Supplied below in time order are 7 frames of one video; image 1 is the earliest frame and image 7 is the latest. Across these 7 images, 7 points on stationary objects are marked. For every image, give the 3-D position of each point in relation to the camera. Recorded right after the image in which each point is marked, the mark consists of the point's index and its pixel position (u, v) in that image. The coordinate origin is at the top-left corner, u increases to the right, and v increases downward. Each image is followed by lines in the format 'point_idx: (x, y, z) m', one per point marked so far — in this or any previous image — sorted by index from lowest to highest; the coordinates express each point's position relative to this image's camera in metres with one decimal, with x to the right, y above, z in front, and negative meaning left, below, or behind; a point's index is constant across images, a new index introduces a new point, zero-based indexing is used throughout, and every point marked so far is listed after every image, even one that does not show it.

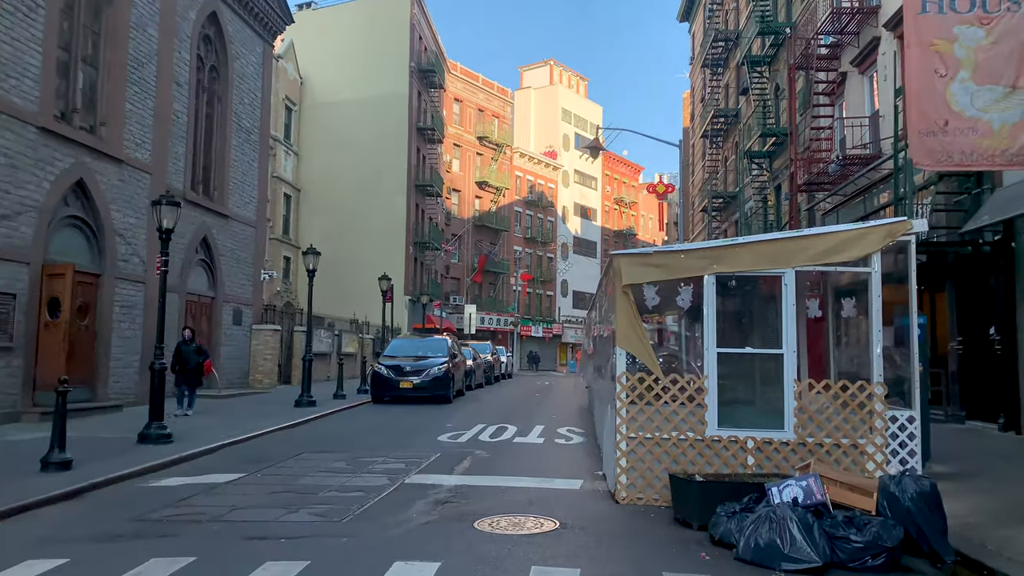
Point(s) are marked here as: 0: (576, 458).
0: (+0.9, -2.3, +10.9) m
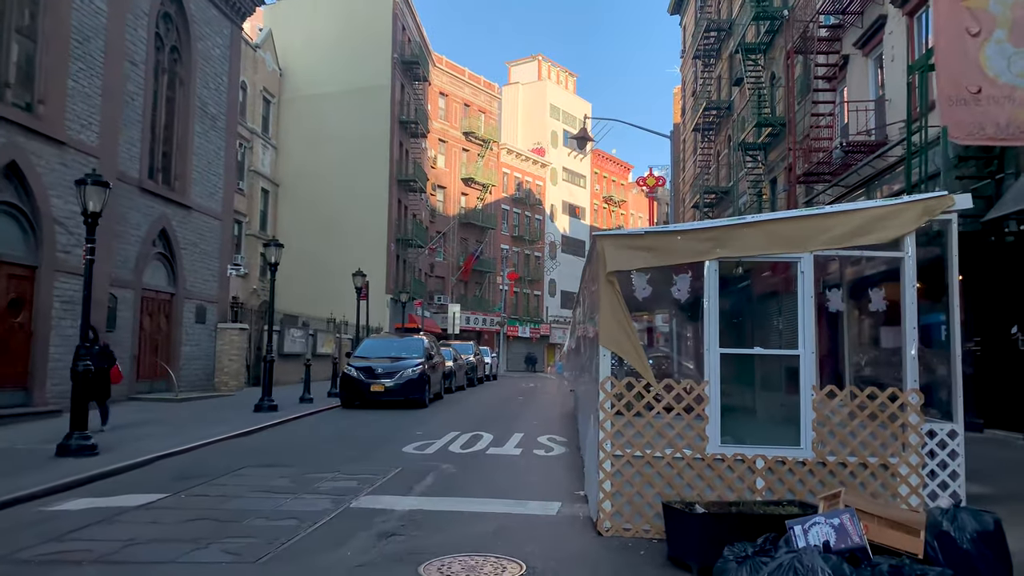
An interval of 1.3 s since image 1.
0: (+0.5, -2.2, +9.6) m
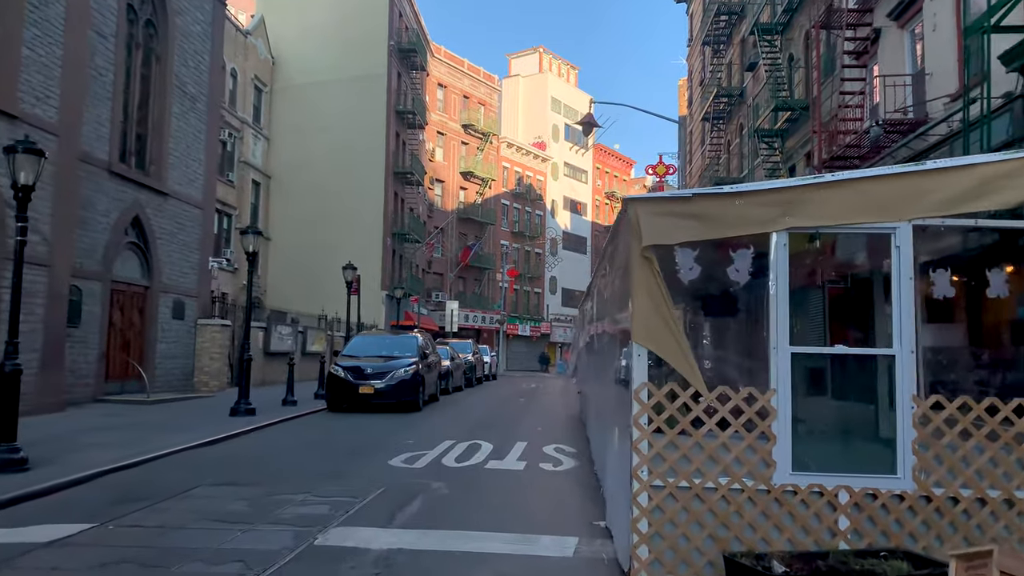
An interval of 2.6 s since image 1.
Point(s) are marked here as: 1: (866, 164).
0: (+0.6, -2.1, +8.2) m
1: (+7.4, +2.6, +16.6) m
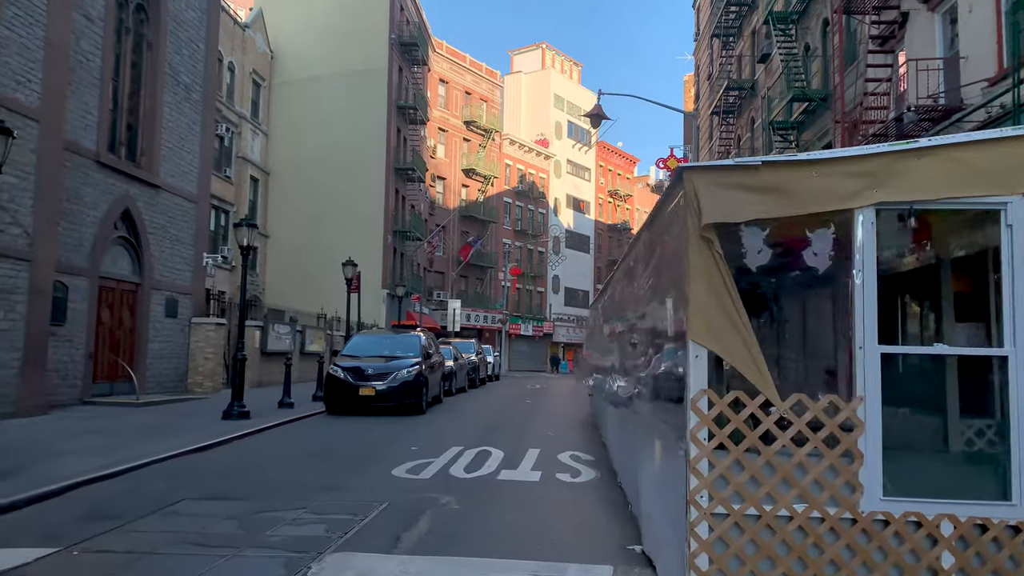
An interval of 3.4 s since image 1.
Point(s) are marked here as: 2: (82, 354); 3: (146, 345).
0: (+0.7, -2.0, +7.3) m
1: (+7.6, +2.7, +15.8) m
2: (-8.4, -1.3, +15.6) m
3: (-8.3, -1.3, +18.1) m
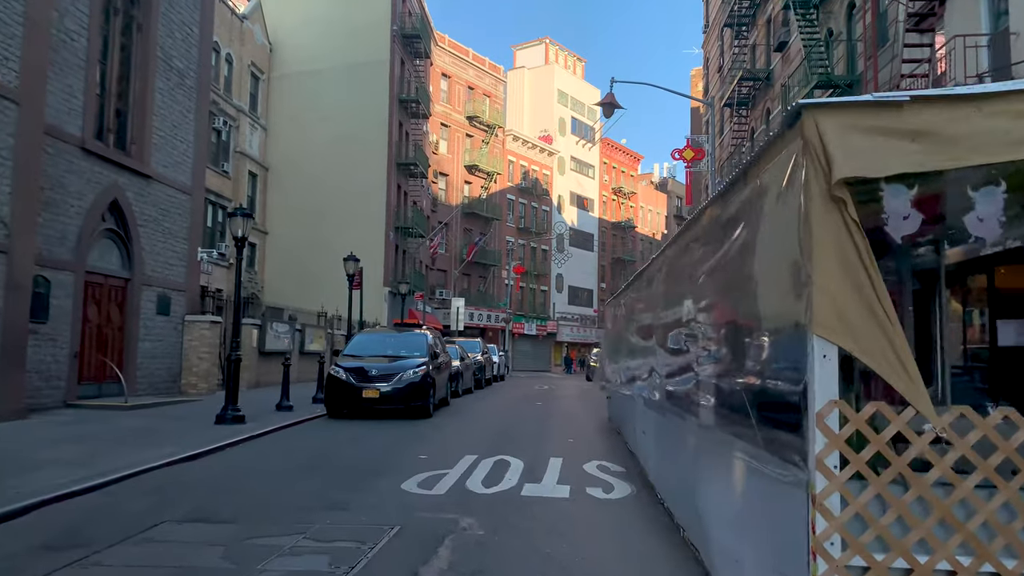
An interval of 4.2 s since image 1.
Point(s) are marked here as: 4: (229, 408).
0: (+1.0, -2.0, +6.4) m
1: (+7.8, +2.8, +14.8) m
2: (-8.2, -1.2, +14.6) m
3: (-8.1, -1.2, +17.1) m
4: (-4.7, -2.0, +13.1) m
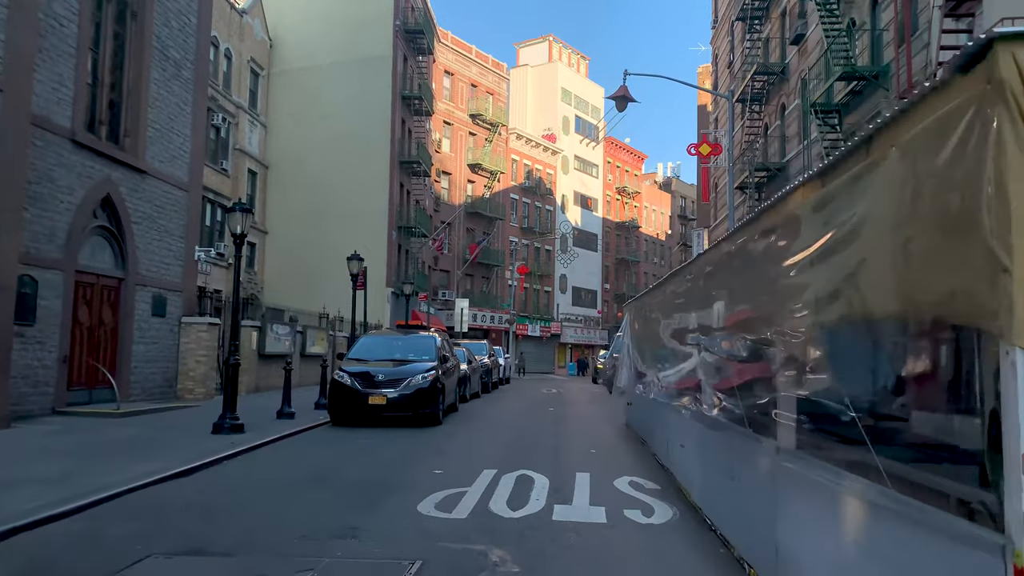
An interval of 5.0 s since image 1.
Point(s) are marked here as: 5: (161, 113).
0: (+1.2, -2.0, +5.6) m
1: (+8.1, +2.8, +14.0) m
2: (-7.9, -1.2, +13.8) m
3: (-7.8, -1.2, +16.3) m
4: (-4.4, -2.0, +12.3) m
5: (-7.7, +3.8, +17.4) m
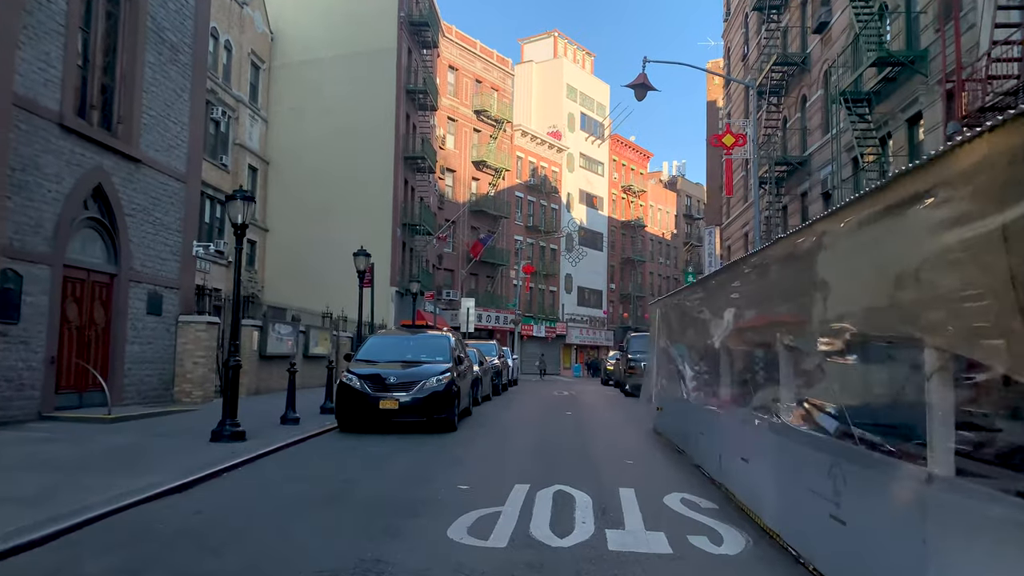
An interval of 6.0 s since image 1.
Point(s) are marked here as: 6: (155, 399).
0: (+1.6, -1.9, +4.6) m
1: (+8.4, +2.8, +13.0) m
2: (-7.6, -1.1, +12.8) m
3: (-7.5, -1.1, +15.3) m
4: (-4.1, -1.9, +11.3) m
5: (-7.3, +3.9, +16.4) m
6: (-7.4, -2.3, +16.4) m
